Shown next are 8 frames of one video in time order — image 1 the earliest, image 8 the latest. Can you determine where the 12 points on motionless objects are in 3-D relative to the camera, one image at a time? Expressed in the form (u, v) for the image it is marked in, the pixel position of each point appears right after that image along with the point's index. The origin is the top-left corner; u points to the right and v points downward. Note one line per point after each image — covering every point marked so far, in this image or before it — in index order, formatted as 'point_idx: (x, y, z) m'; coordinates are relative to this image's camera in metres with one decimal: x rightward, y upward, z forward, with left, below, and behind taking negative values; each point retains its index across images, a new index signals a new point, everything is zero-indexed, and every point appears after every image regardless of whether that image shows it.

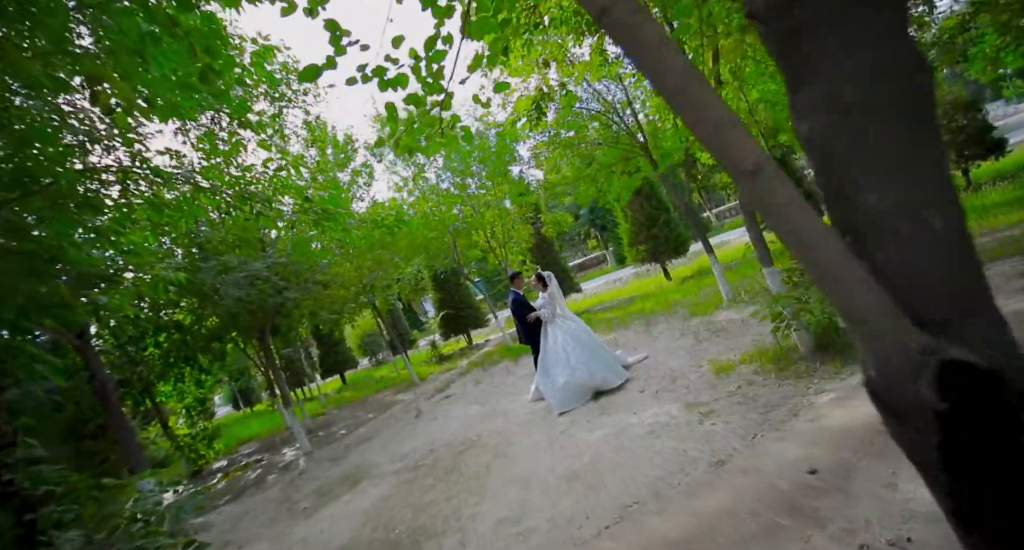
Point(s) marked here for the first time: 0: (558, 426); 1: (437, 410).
0: (+0.6, -1.9, +5.8) m
1: (-1.5, -2.7, +9.3) m
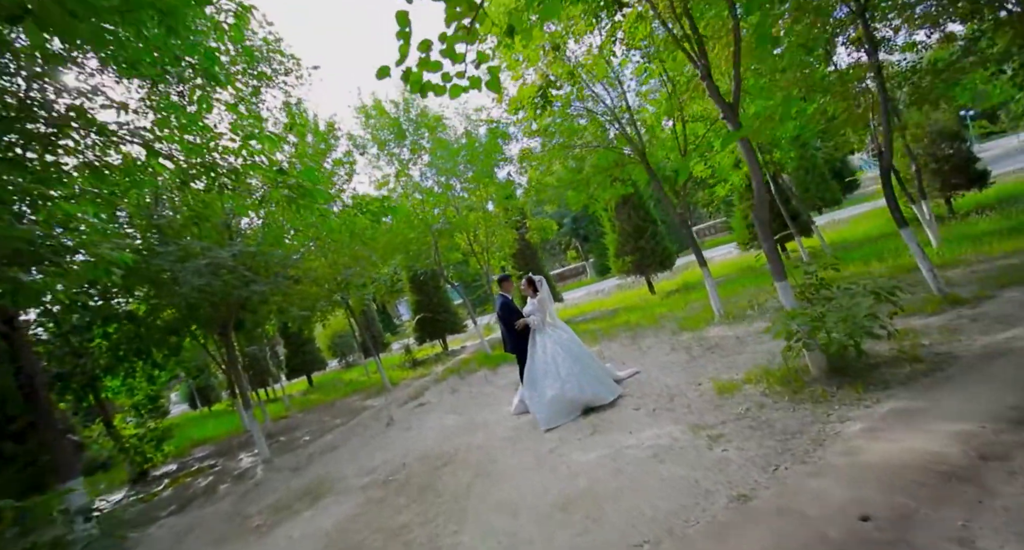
0: (+0.4, -1.9, +5.3) m
1: (-1.9, -2.7, +8.7) m
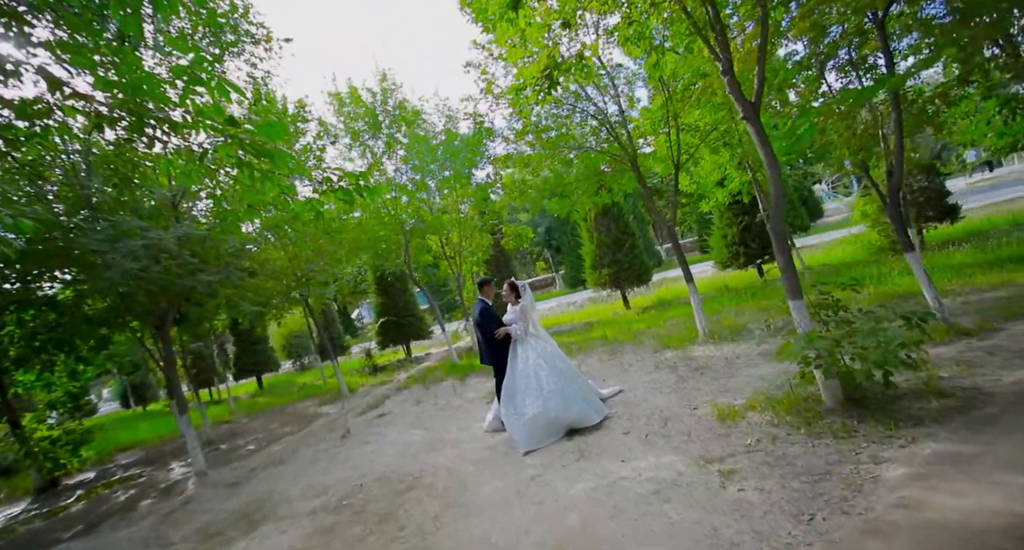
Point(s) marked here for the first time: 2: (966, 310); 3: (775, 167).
0: (+0.1, -1.9, +4.7) m
1: (-2.4, -2.6, +8.0) m
2: (+5.2, -0.4, +5.4) m
3: (+2.3, +1.0, +4.2) m
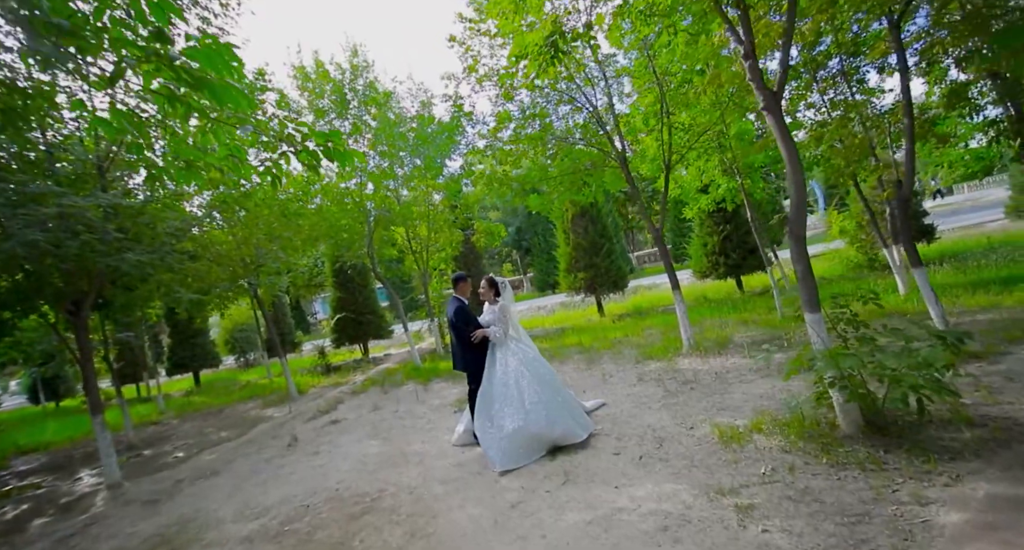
0: (-0.1, -1.9, +4.1) m
1: (-2.9, -2.5, +7.1) m
2: (+5.0, -0.6, +5.3) m
3: (+2.2, +0.9, +3.8) m
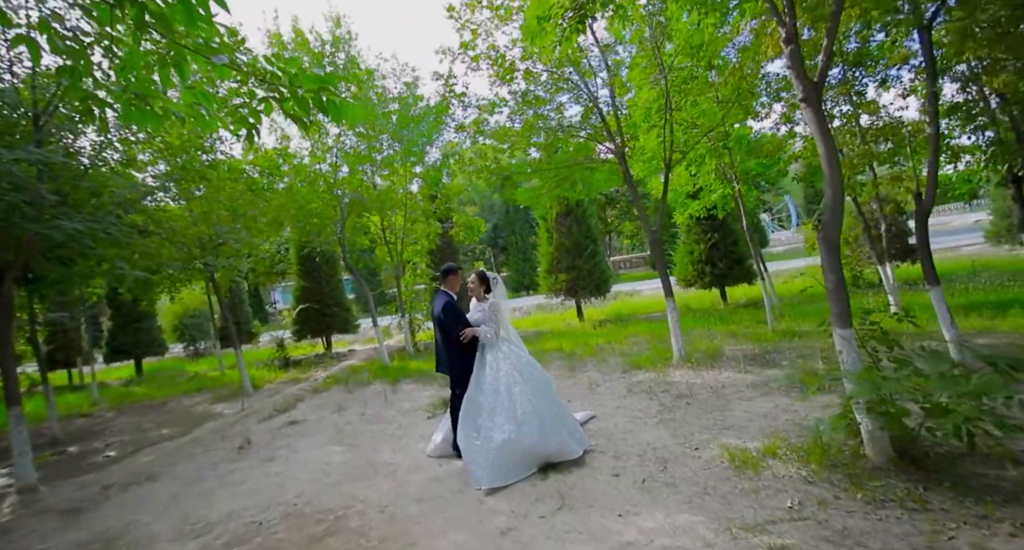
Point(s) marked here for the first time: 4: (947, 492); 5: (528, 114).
0: (-0.2, -1.9, +3.6) m
1: (-3.2, -2.3, +6.4) m
2: (+4.9, -0.8, +5.1) m
3: (+2.3, +0.8, +3.4) m
4: (+2.6, -1.3, +2.8) m
5: (+0.3, +2.8, +8.2) m
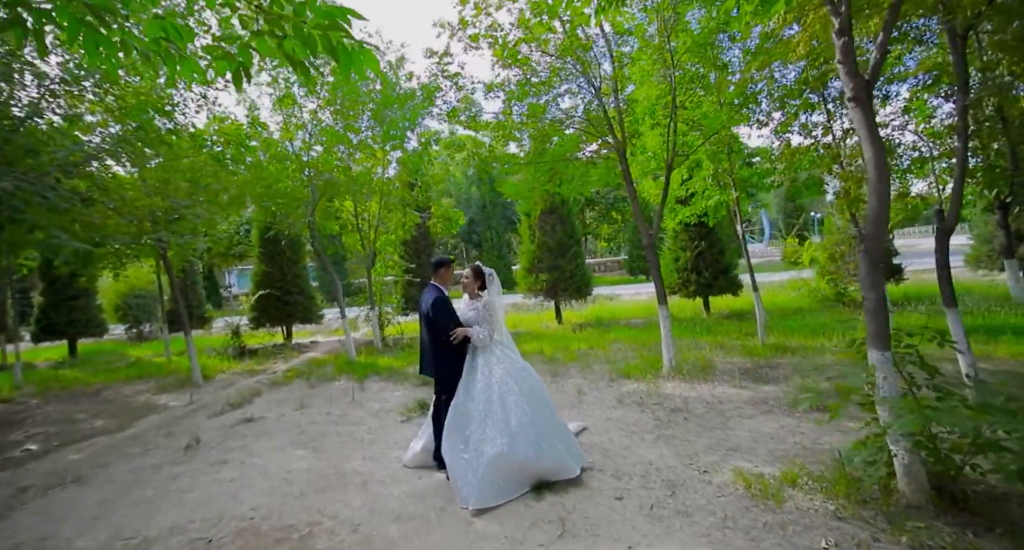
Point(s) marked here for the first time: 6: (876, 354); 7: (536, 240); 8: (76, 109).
0: (-0.2, -1.8, +3.2) m
1: (-3.4, -2.0, +5.8) m
2: (+4.8, -1.1, +5.0) m
3: (+2.5, +0.7, +3.1) m
4: (+2.7, -1.5, +2.6) m
5: (+0.2, +2.8, +7.7) m
6: (+2.4, -0.5, +3.2) m
7: (+0.6, +1.0, +12.9) m
8: (-6.4, +2.4, +6.9) m
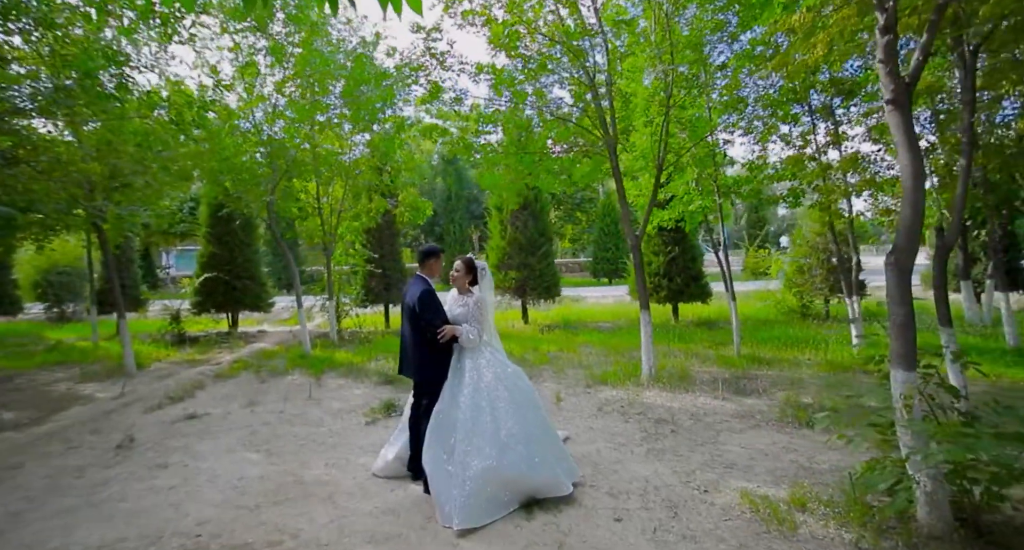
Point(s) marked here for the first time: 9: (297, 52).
0: (-0.2, -1.8, +2.8) m
1: (-3.7, -1.8, +5.1) m
2: (+4.6, -1.3, +5.1) m
3: (+2.6, +0.6, +3.0) m
4: (+2.7, -1.6, +2.5) m
5: (0.0, +2.8, +7.3) m
6: (+2.5, -0.6, +3.0) m
7: (-0.2, +1.0, +12.6) m
8: (-6.5, +2.8, +6.0) m
9: (-4.2, +4.6, +9.5) m
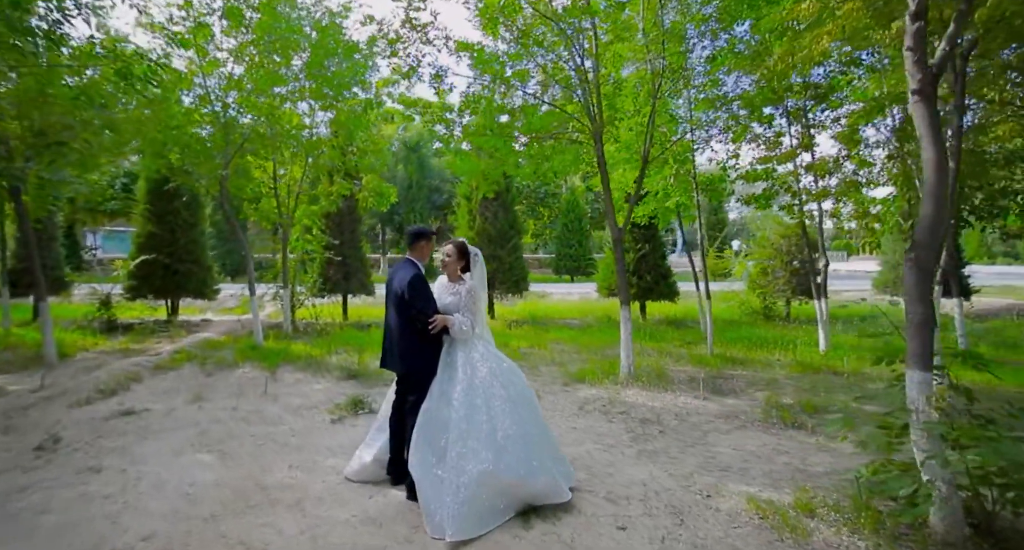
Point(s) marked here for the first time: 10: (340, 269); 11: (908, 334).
0: (-0.2, -1.7, +2.5) m
1: (-3.8, -1.6, +4.4) m
2: (+4.4, -1.4, +5.2) m
3: (+2.7, +0.6, +2.9) m
4: (+2.8, -1.6, +2.4) m
5: (-0.2, +3.0, +7.0) m
6: (+2.5, -0.6, +3.0) m
7: (-1.0, +1.2, +12.2) m
8: (-6.5, +3.1, +5.0) m
9: (-4.6, +4.8, +8.8) m
10: (-4.9, +0.2, +13.6) m
11: (+2.5, -0.4, +3.0) m
